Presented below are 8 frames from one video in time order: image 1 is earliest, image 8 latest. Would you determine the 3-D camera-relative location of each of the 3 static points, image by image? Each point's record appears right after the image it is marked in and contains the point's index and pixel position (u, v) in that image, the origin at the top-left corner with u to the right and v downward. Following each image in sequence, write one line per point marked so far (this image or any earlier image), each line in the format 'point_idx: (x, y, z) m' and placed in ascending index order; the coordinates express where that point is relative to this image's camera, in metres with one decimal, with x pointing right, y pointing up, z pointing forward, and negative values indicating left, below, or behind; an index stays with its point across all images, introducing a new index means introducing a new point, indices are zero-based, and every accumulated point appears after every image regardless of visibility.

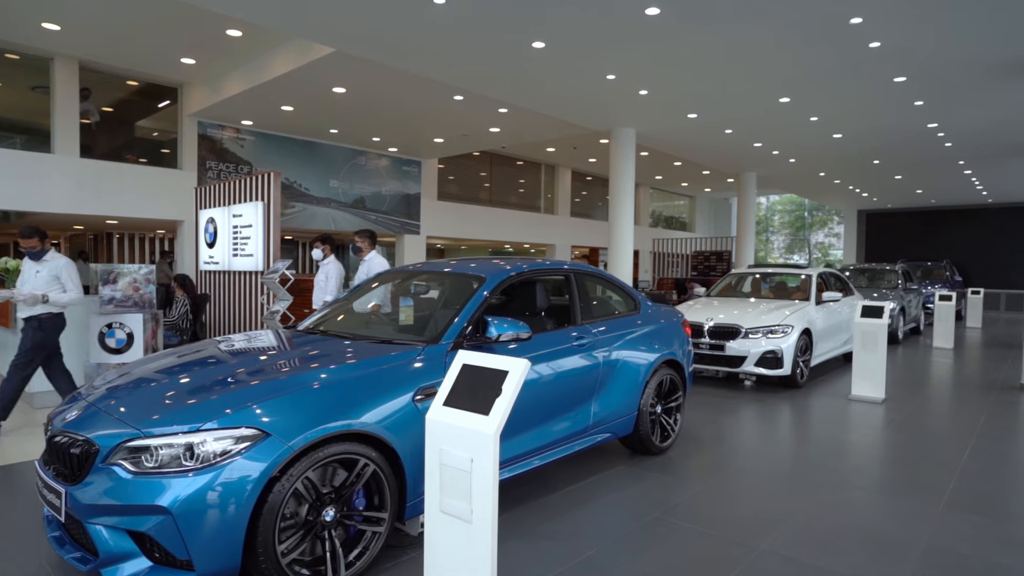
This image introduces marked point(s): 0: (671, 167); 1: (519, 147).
0: (+4.0, +3.0, +17.5) m
1: (+0.2, +2.9, +14.3) m
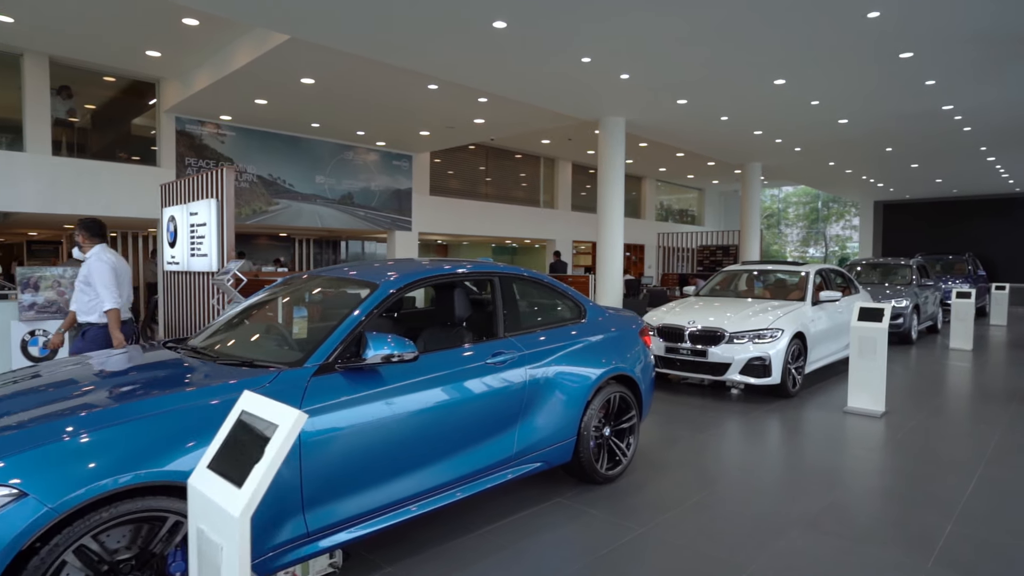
0: (+4.0, +3.1, +16.9) m
1: (+0.1, +2.9, +13.8) m
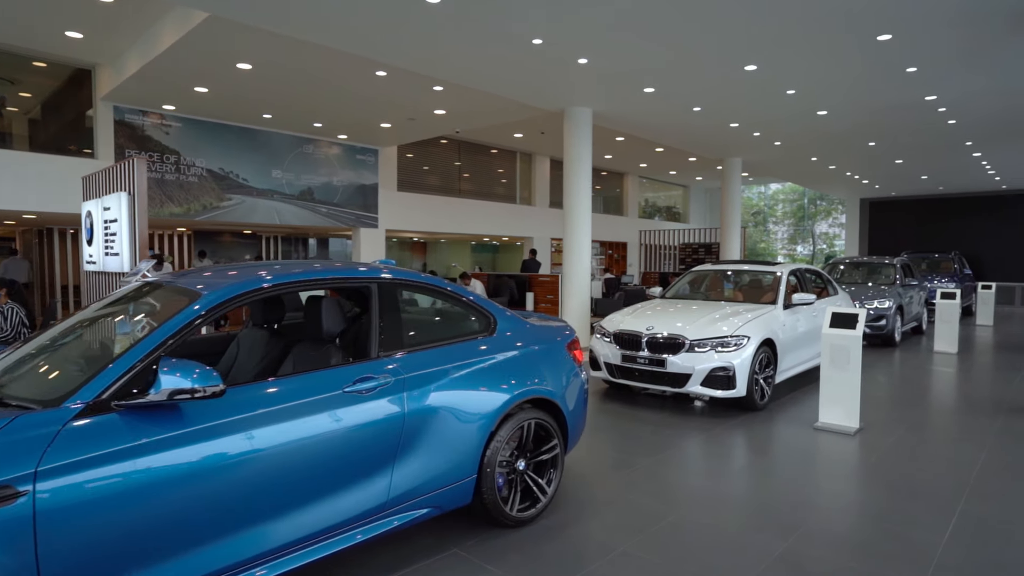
0: (+3.4, +3.1, +16.3) m
1: (-0.5, +2.9, +13.2) m
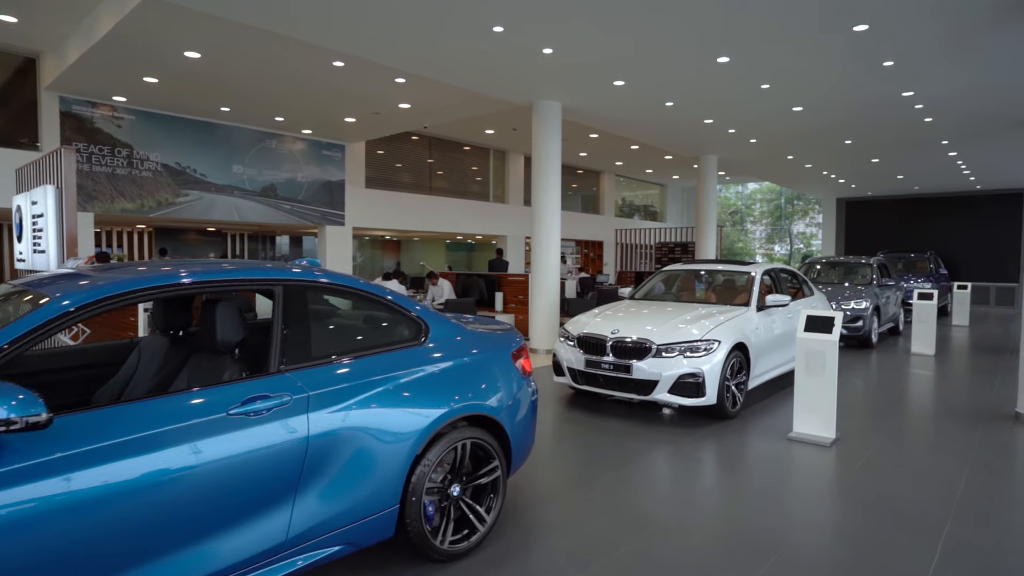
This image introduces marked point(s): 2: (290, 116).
0: (+2.7, +3.1, +16.1) m
1: (-1.0, +2.9, +12.9) m
2: (-3.3, +2.5, +10.2) m
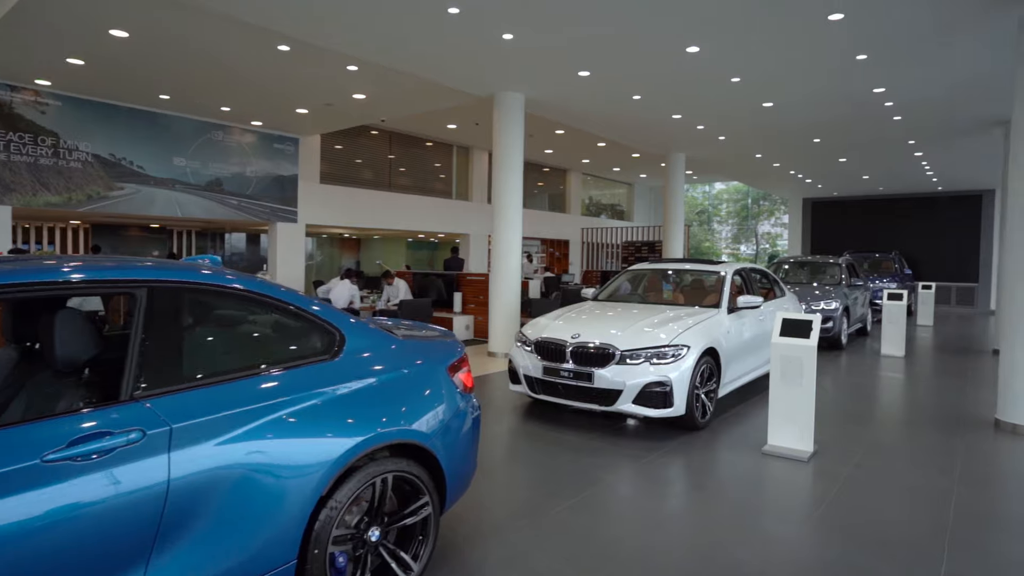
0: (+1.9, +3.1, +15.7) m
1: (-1.7, +2.9, +12.3) m
2: (-3.8, +2.5, +9.6) m
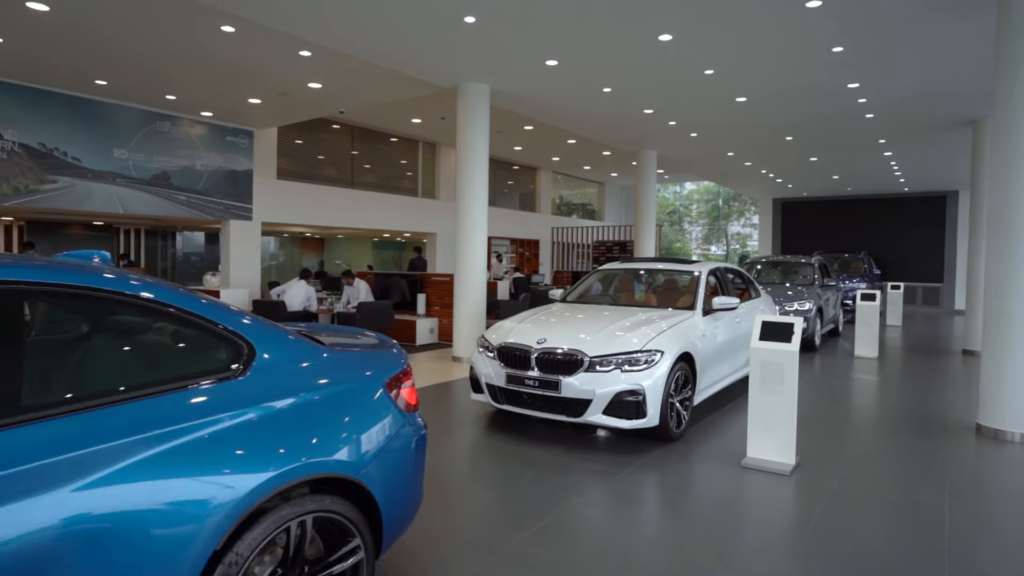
0: (+1.2, +3.1, +15.4) m
1: (-2.3, +2.9, +11.9) m
2: (-4.3, +2.5, +9.0) m
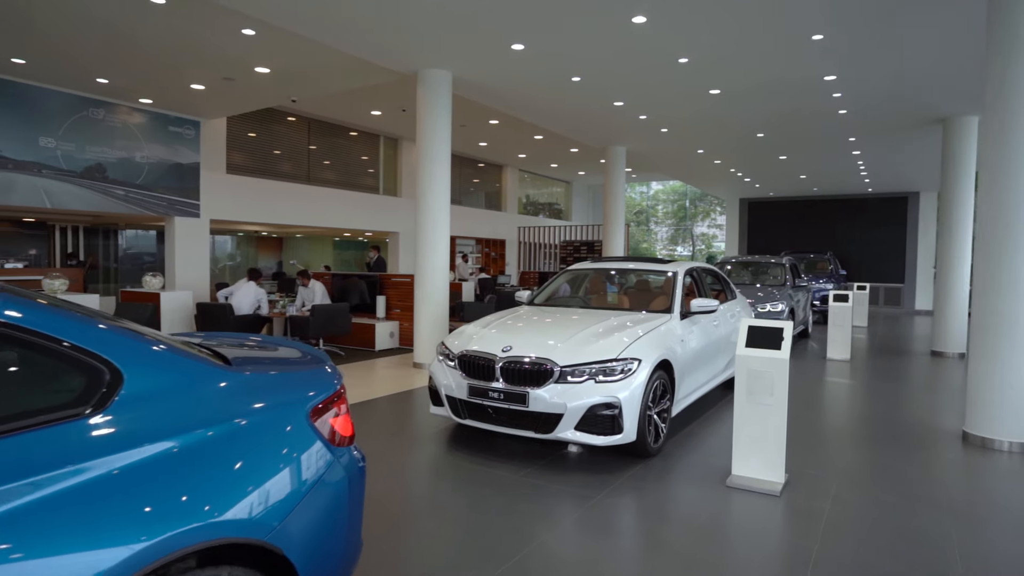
0: (+0.5, +3.1, +15.0) m
1: (-2.8, +2.9, +11.3) m
2: (-4.7, +2.5, +8.3) m
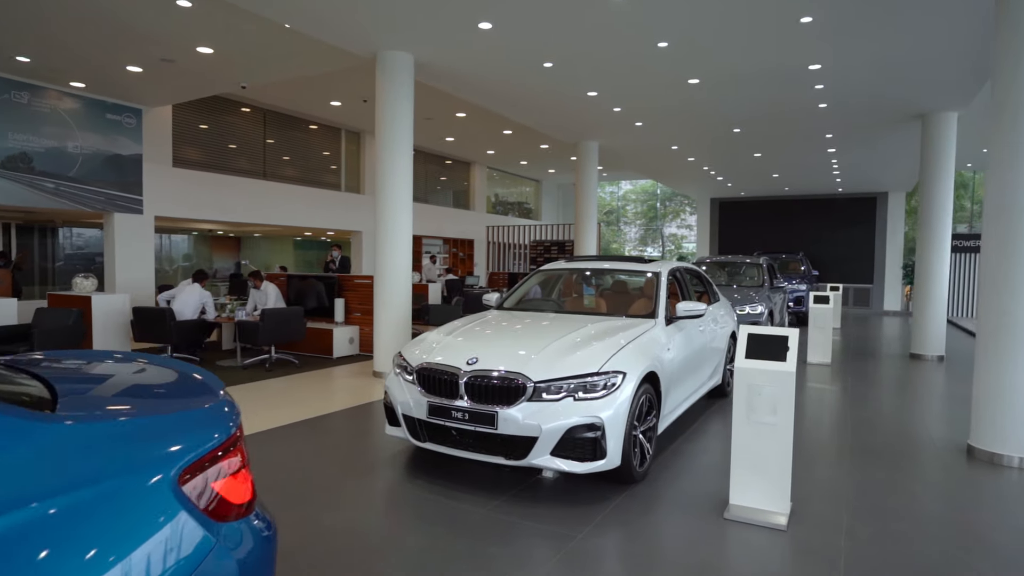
0: (-0.2, +3.1, +14.4) m
1: (-3.3, +2.9, +10.6) m
2: (-5.1, +2.5, +7.6) m
